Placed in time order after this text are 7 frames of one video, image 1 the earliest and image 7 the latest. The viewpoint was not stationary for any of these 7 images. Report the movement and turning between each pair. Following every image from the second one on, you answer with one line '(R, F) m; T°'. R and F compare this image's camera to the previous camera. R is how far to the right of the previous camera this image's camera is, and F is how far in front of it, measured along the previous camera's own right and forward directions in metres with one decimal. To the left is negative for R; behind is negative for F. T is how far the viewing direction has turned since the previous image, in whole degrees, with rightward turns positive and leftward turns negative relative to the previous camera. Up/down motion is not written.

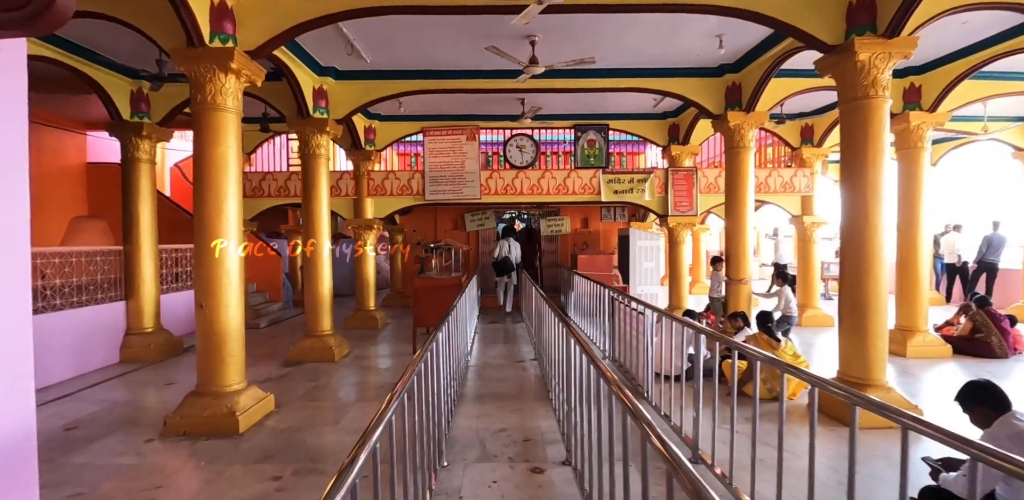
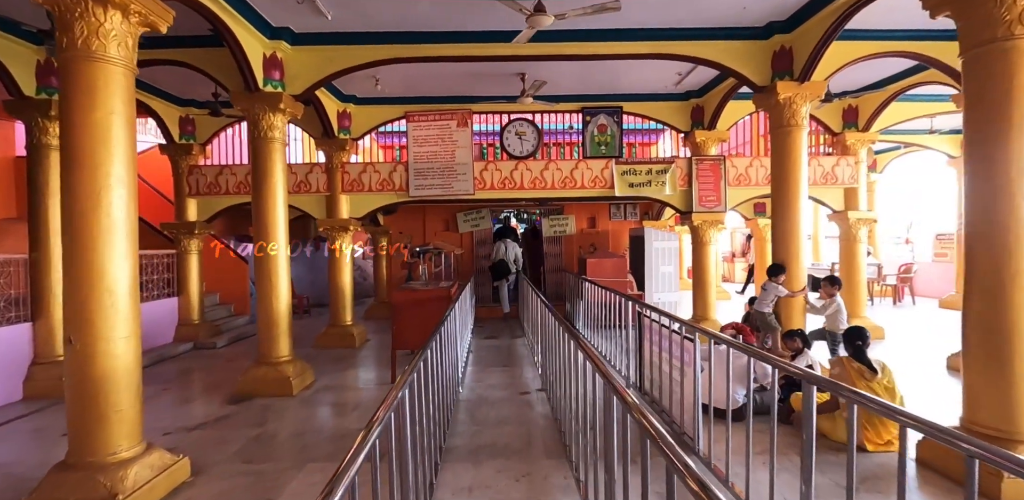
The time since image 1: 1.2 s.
(-0.1, +1.3) m; 0°
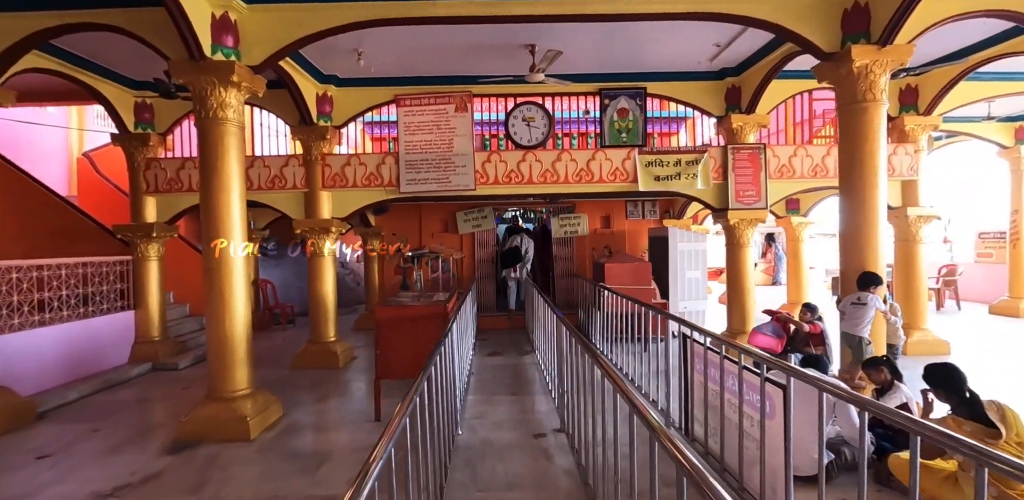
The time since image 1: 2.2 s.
(-0.1, +1.1) m; 0°
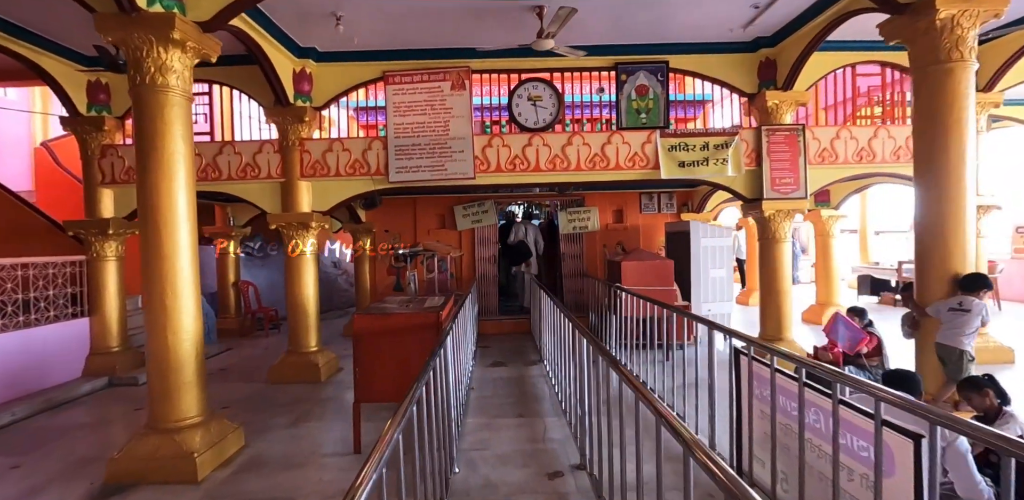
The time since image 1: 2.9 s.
(-0.1, +0.8) m; 0°
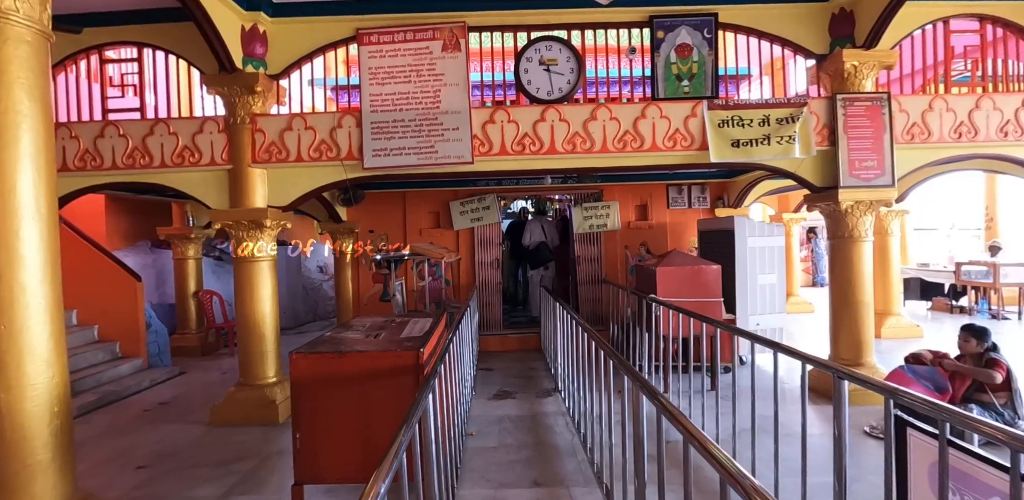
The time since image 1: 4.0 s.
(-0.1, +1.2) m; 0°
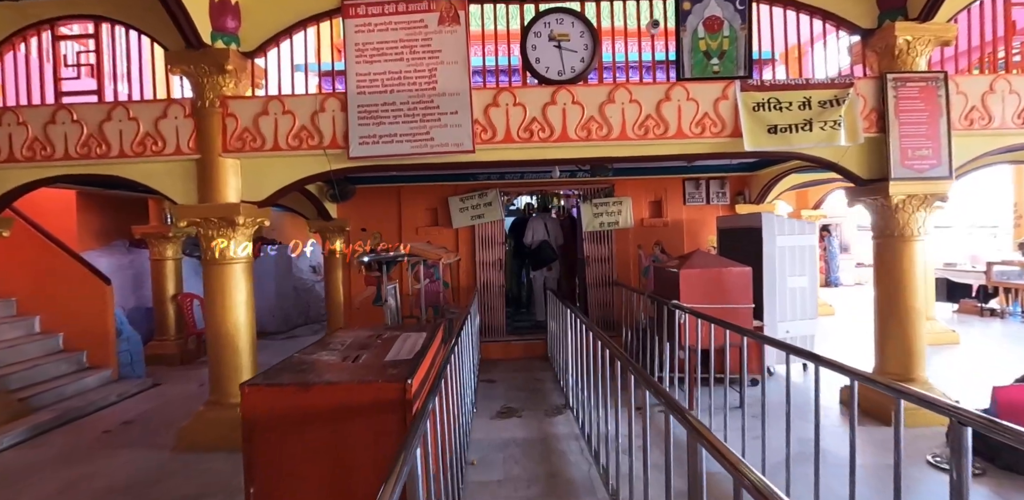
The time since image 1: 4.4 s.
(-0.1, +0.6) m; 0°
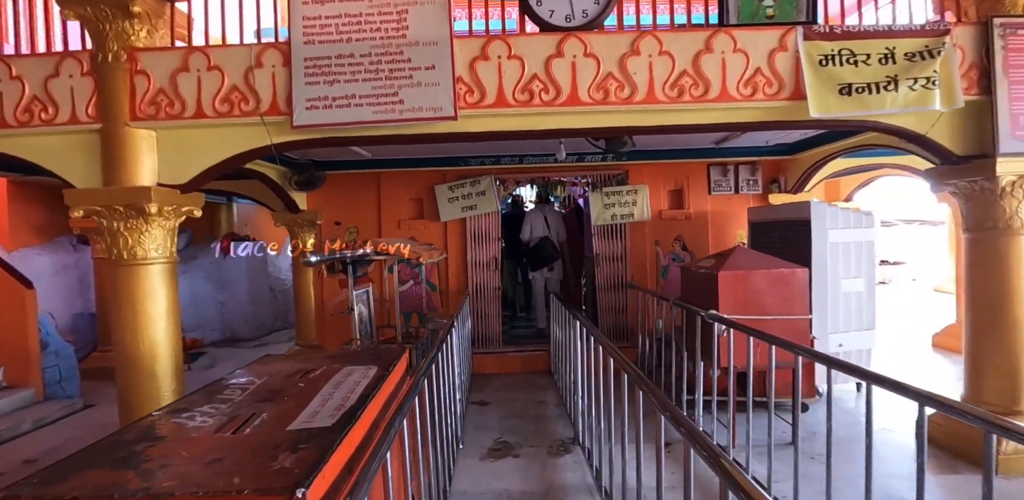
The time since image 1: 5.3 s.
(+0.1, +0.9) m; 0°
